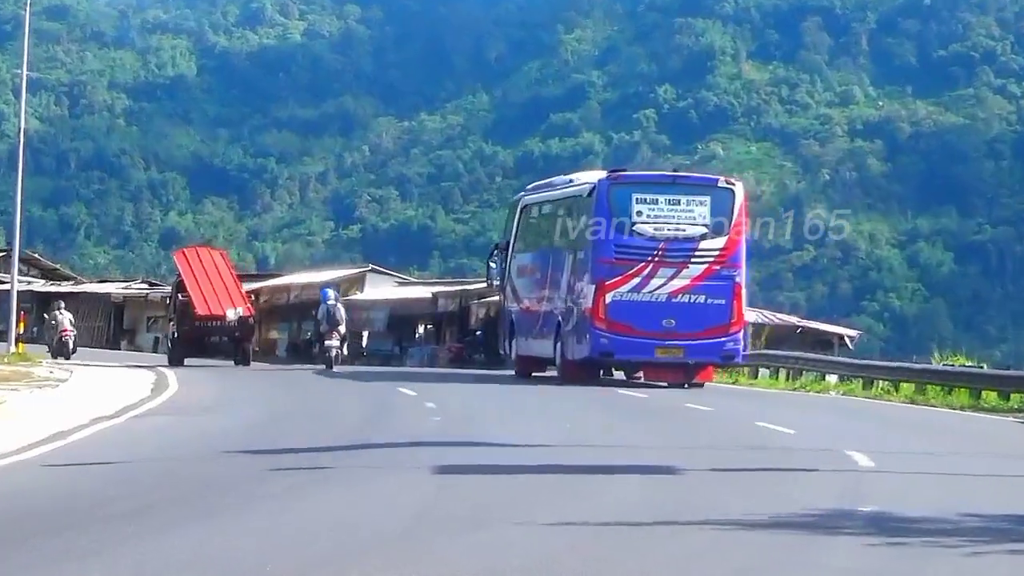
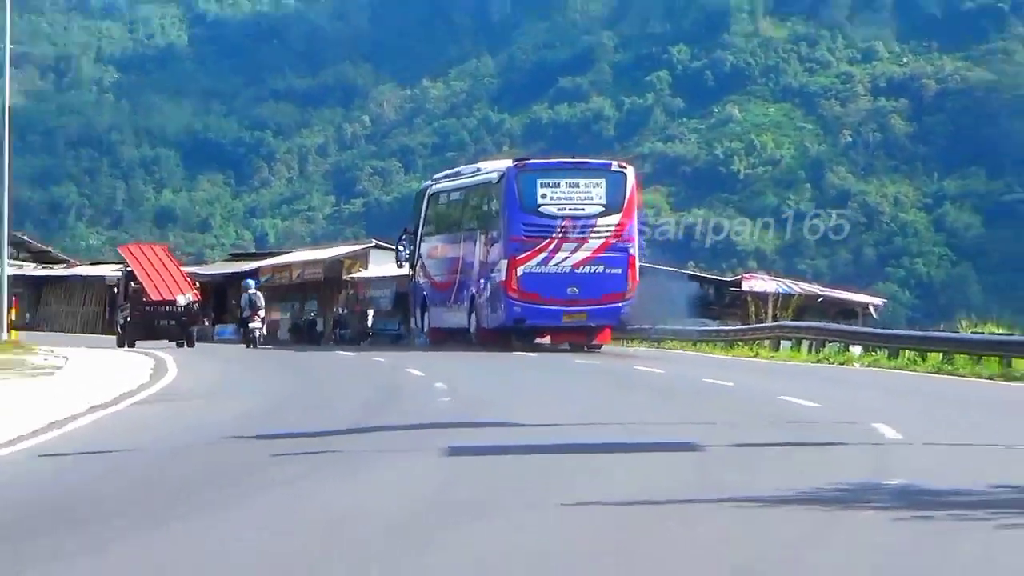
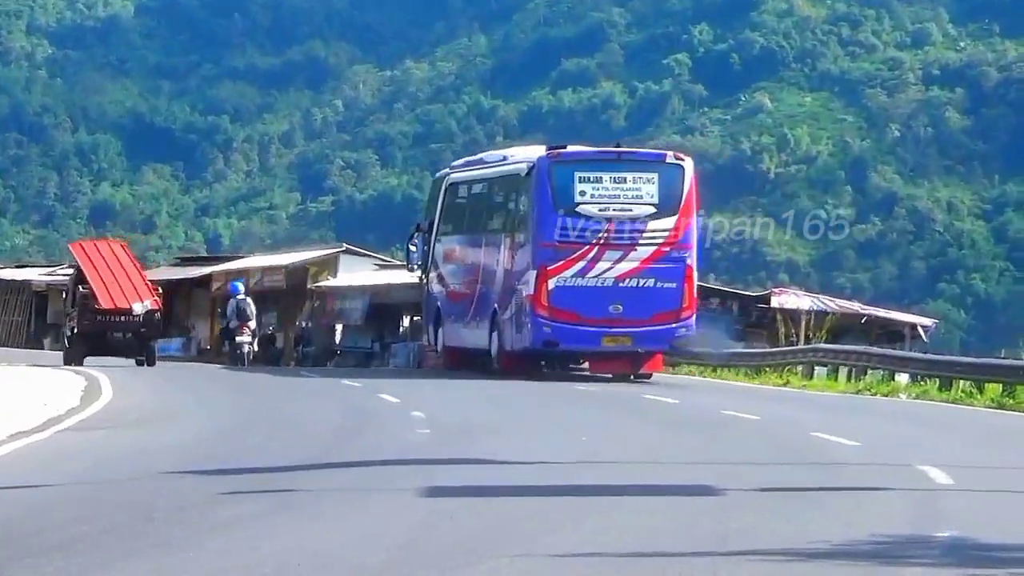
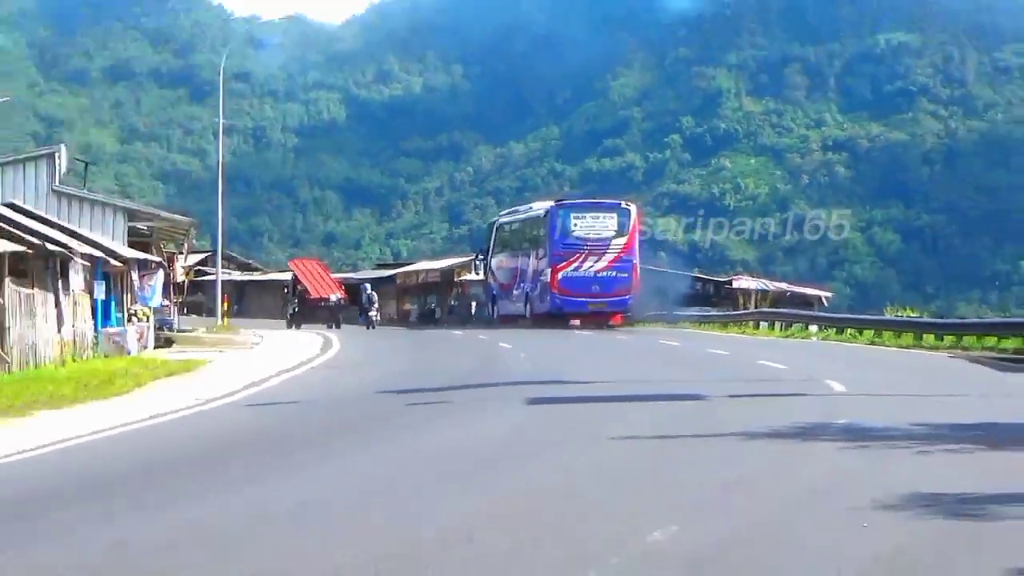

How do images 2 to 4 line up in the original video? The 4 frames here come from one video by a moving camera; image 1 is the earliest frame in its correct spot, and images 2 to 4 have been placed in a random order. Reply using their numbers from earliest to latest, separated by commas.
3, 2, 4
